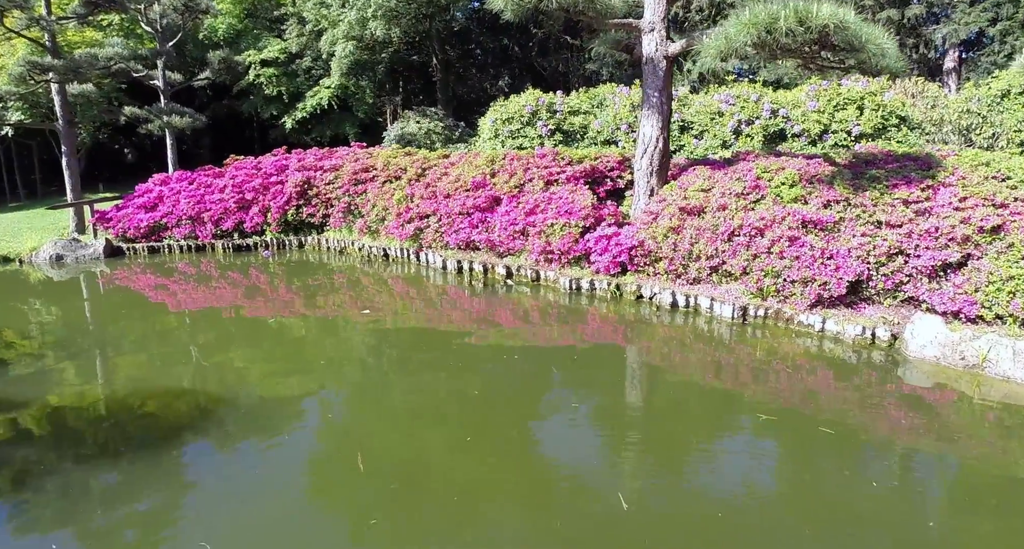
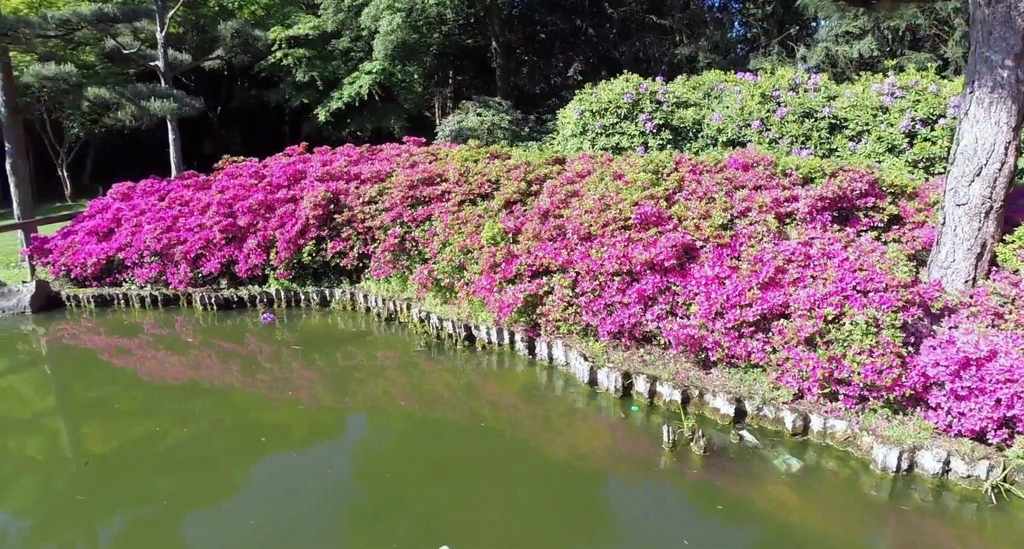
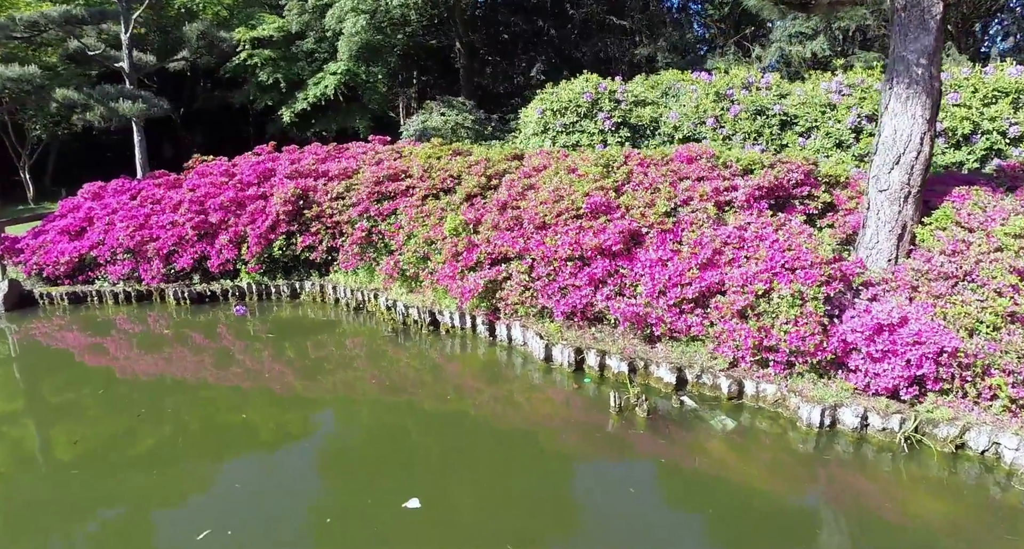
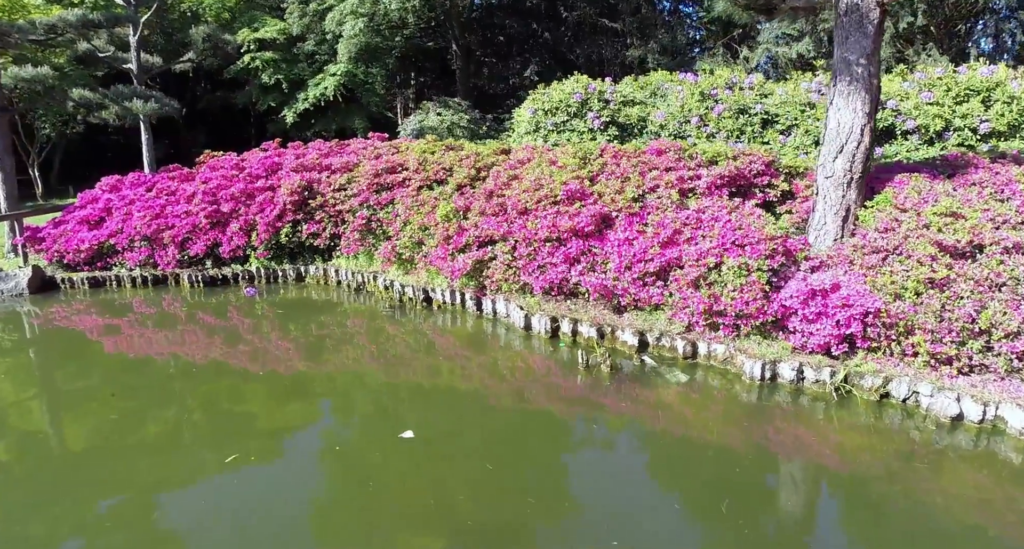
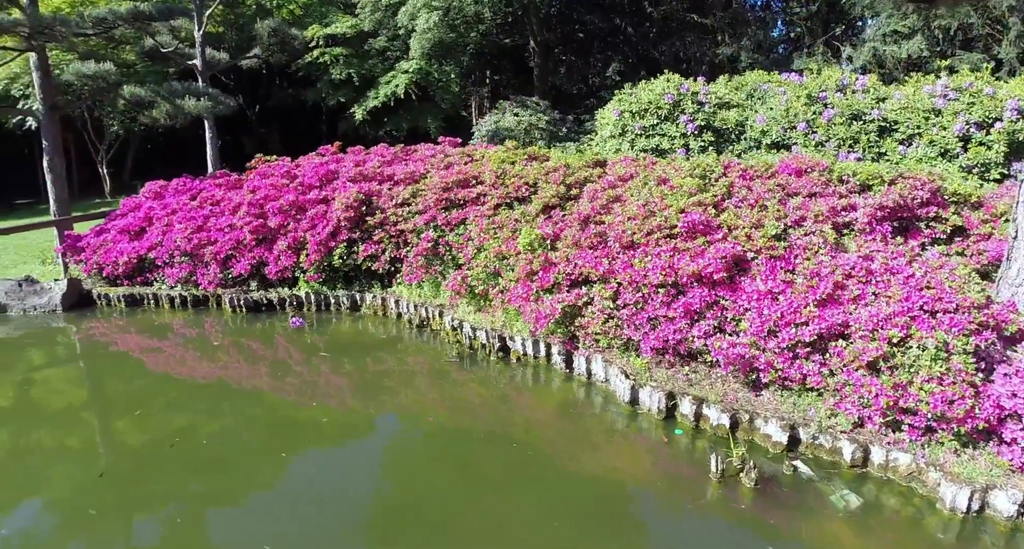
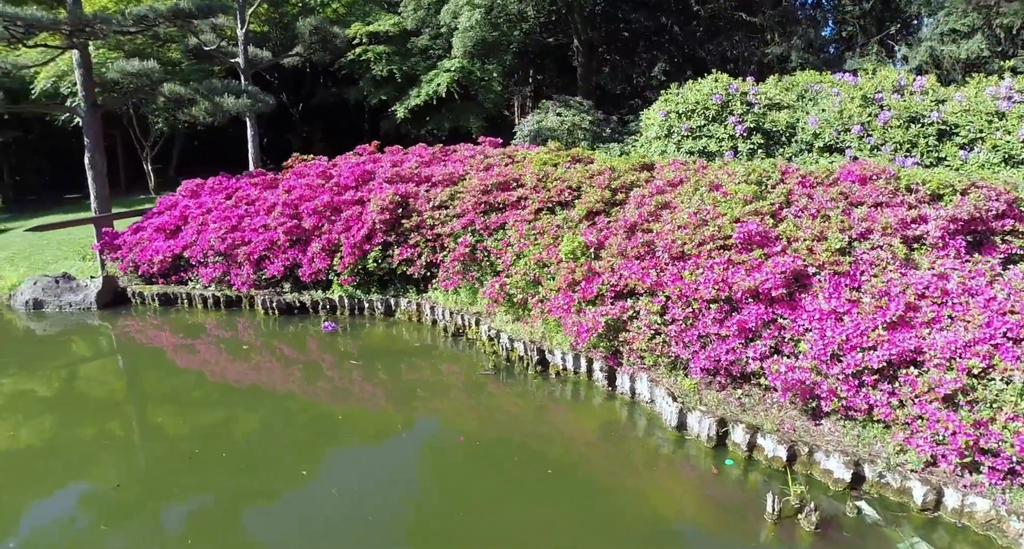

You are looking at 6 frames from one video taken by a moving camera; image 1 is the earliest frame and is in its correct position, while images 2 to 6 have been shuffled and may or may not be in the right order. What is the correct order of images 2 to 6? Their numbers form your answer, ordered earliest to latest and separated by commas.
4, 3, 2, 5, 6
